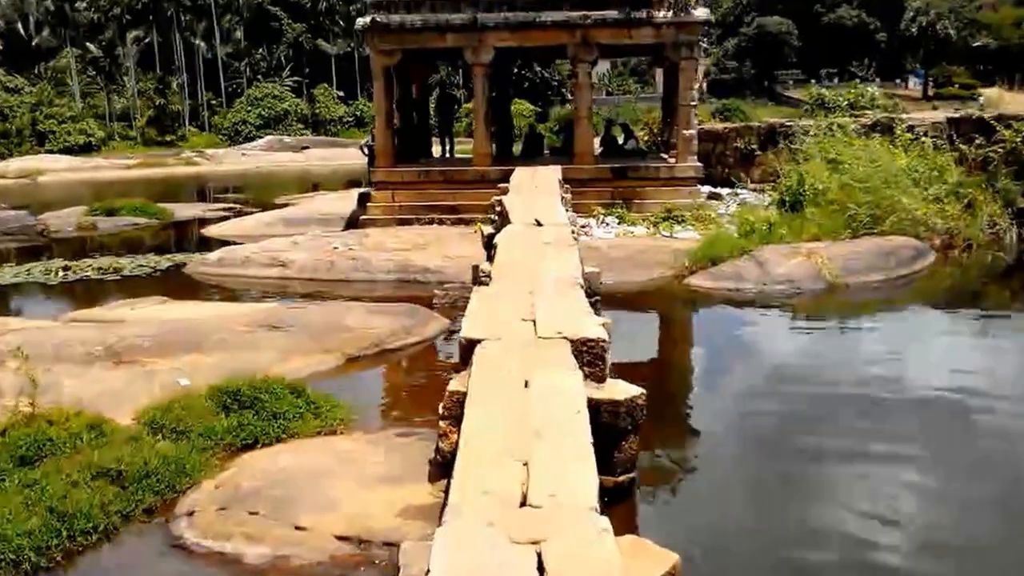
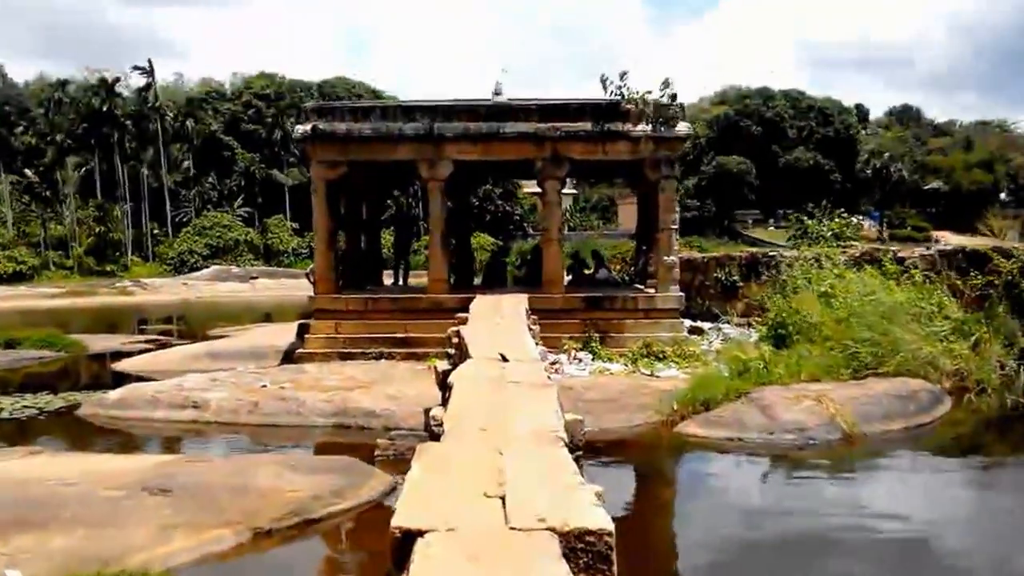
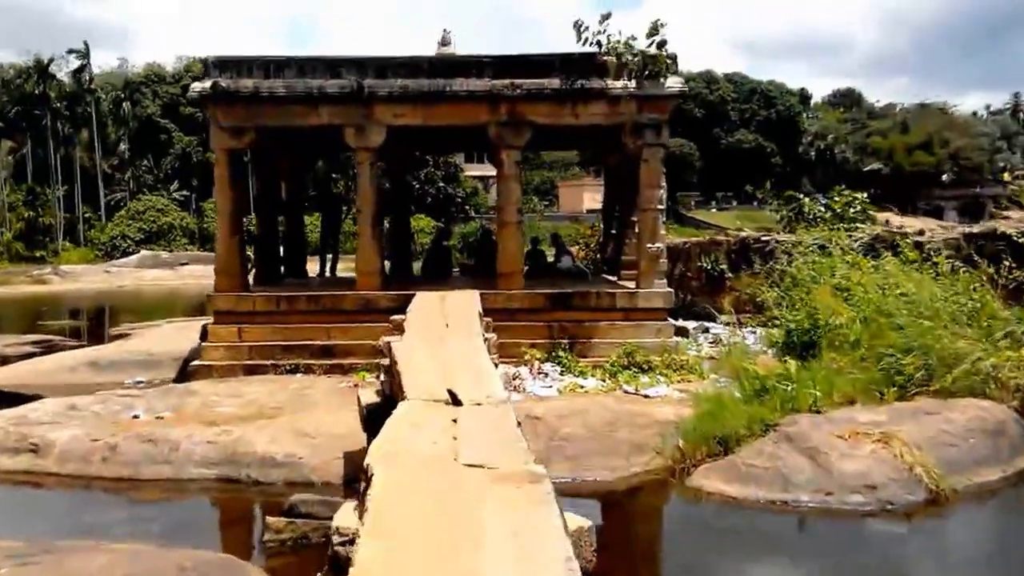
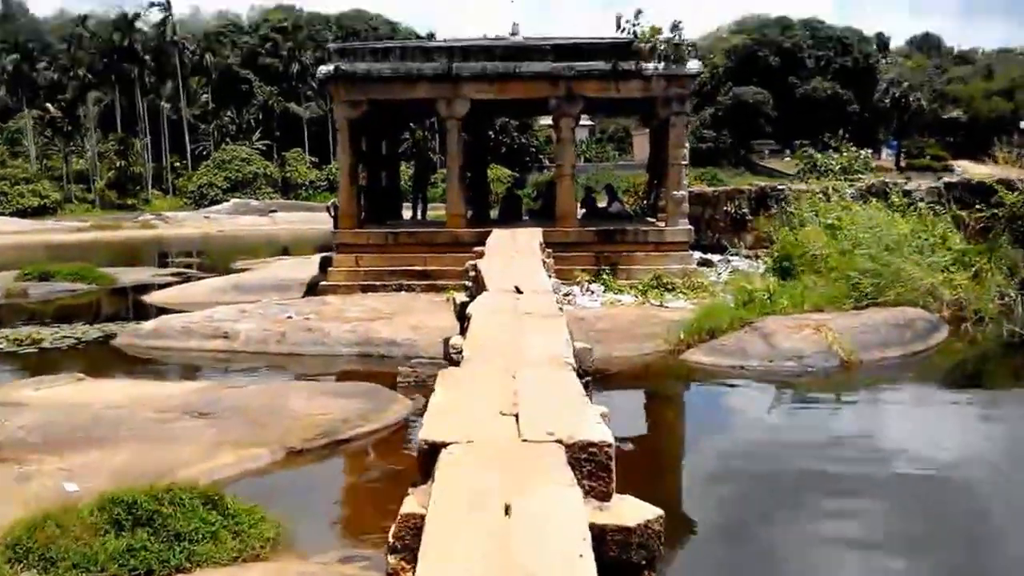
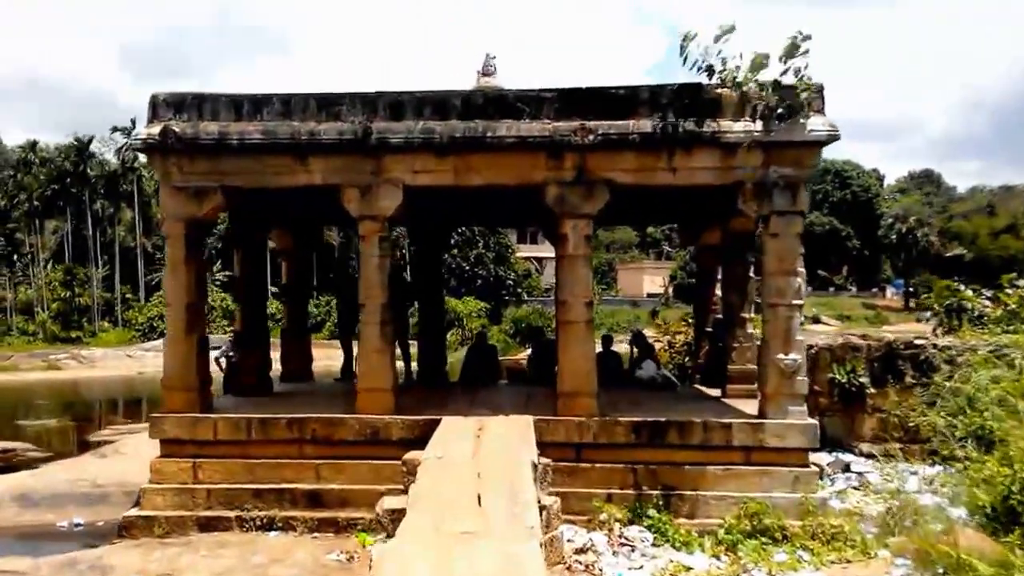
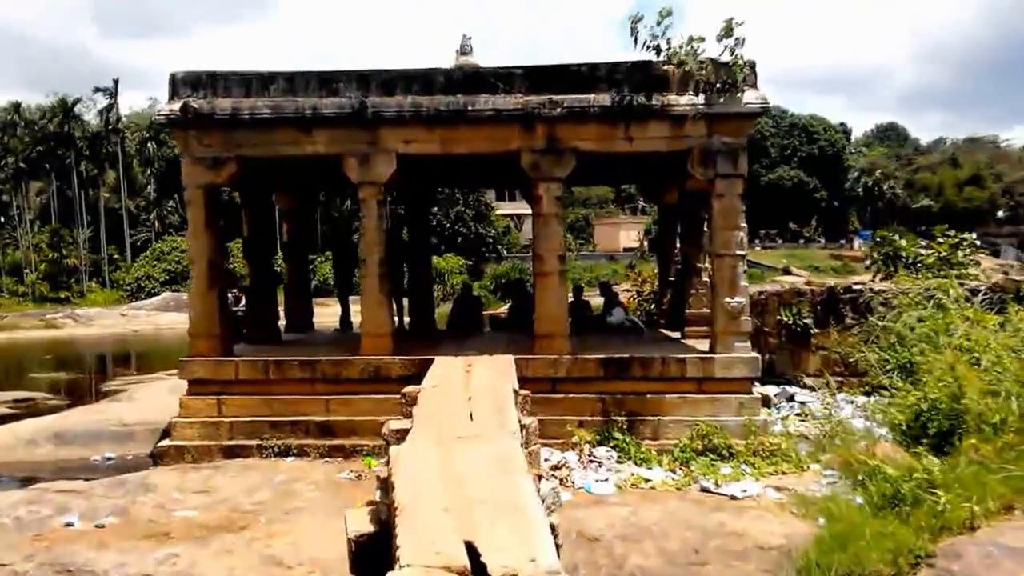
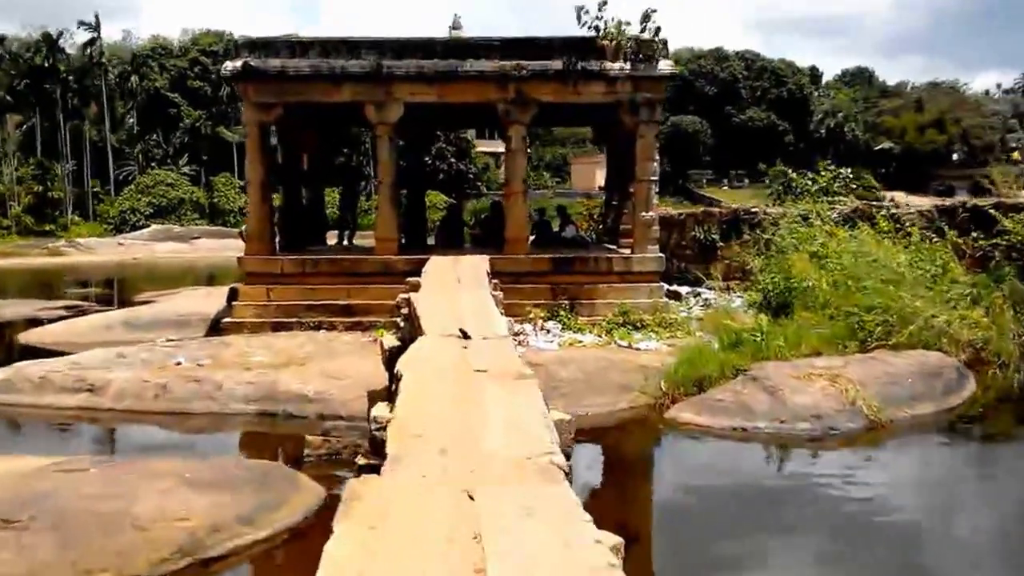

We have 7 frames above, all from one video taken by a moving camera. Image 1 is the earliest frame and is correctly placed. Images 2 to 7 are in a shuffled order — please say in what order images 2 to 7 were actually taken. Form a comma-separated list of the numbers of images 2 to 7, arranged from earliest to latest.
4, 2, 7, 3, 6, 5
